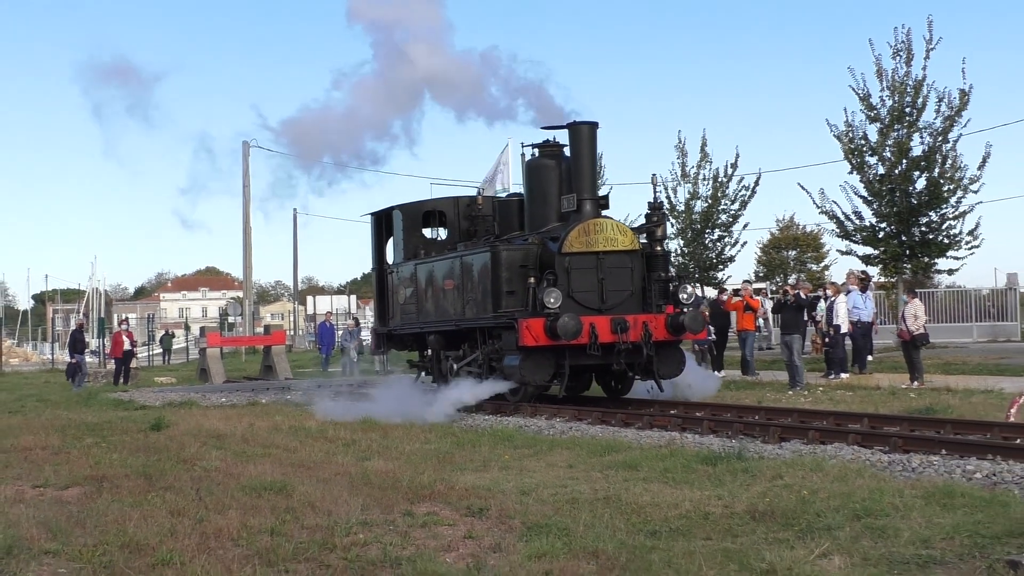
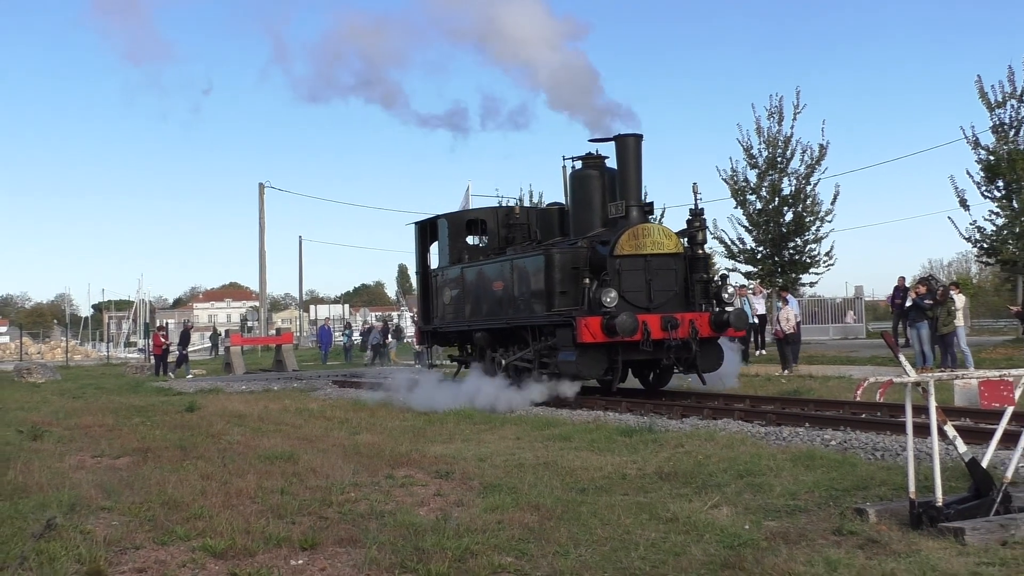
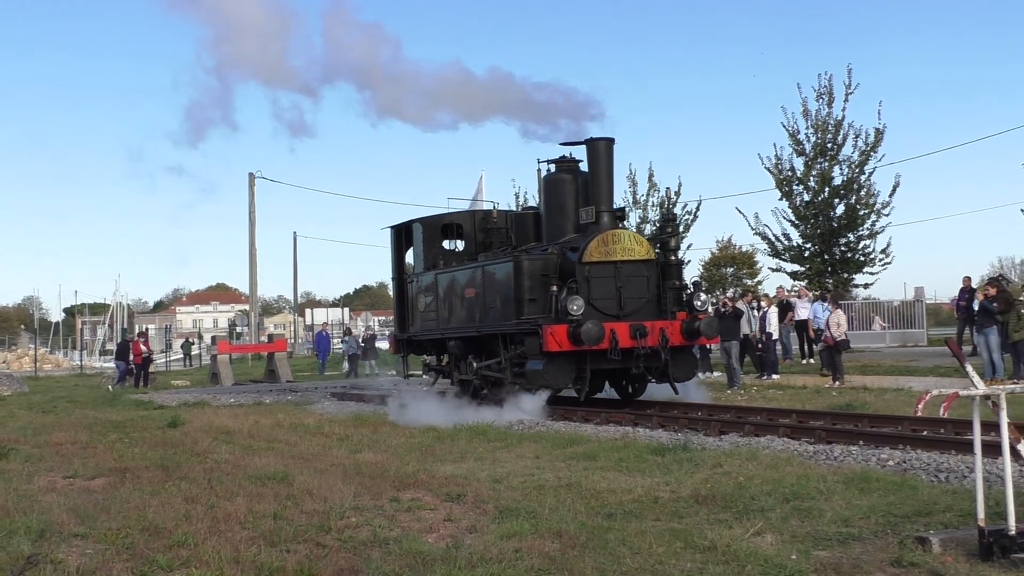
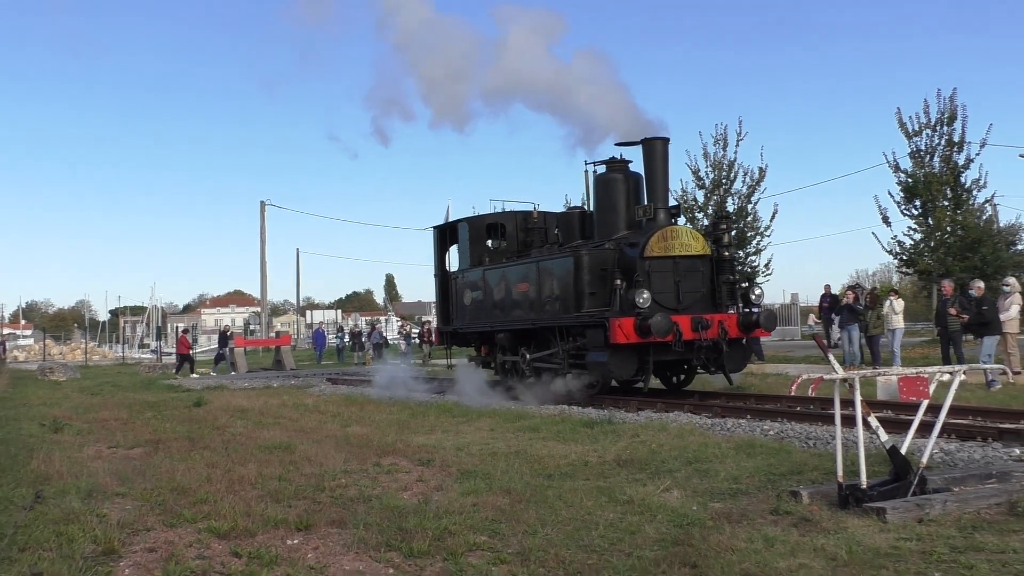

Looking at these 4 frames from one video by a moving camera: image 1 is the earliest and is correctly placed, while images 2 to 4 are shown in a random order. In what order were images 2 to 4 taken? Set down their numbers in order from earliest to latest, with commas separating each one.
3, 2, 4
